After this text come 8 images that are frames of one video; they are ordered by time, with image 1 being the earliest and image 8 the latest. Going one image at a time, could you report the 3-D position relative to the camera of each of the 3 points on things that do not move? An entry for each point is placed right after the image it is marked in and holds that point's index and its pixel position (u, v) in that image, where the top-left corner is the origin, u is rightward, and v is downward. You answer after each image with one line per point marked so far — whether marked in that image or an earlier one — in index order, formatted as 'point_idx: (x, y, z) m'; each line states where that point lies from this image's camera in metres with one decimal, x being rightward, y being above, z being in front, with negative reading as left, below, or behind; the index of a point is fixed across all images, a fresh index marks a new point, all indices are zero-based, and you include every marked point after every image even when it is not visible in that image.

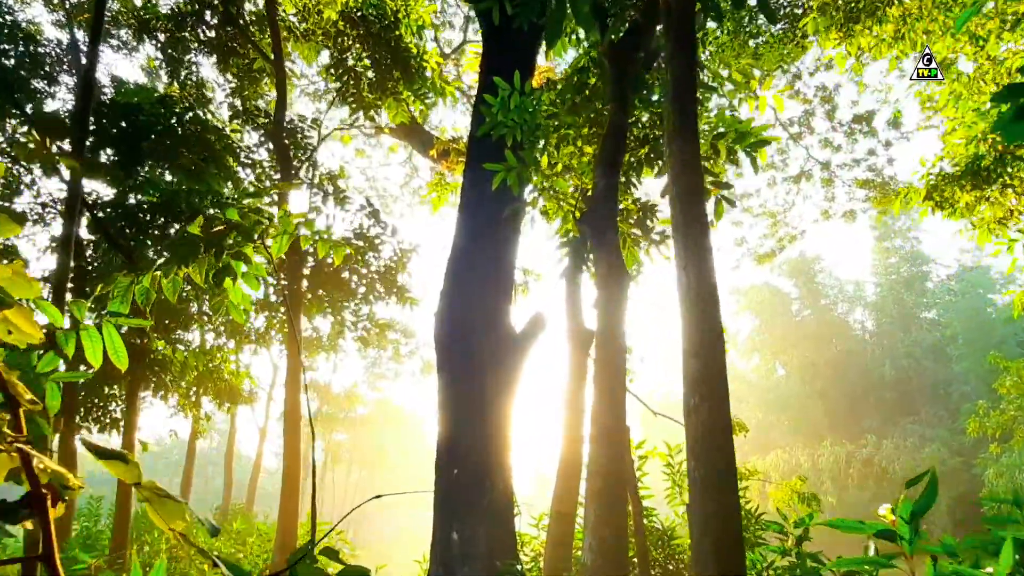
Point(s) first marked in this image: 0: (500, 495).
0: (-0.1, -1.8, +5.6) m
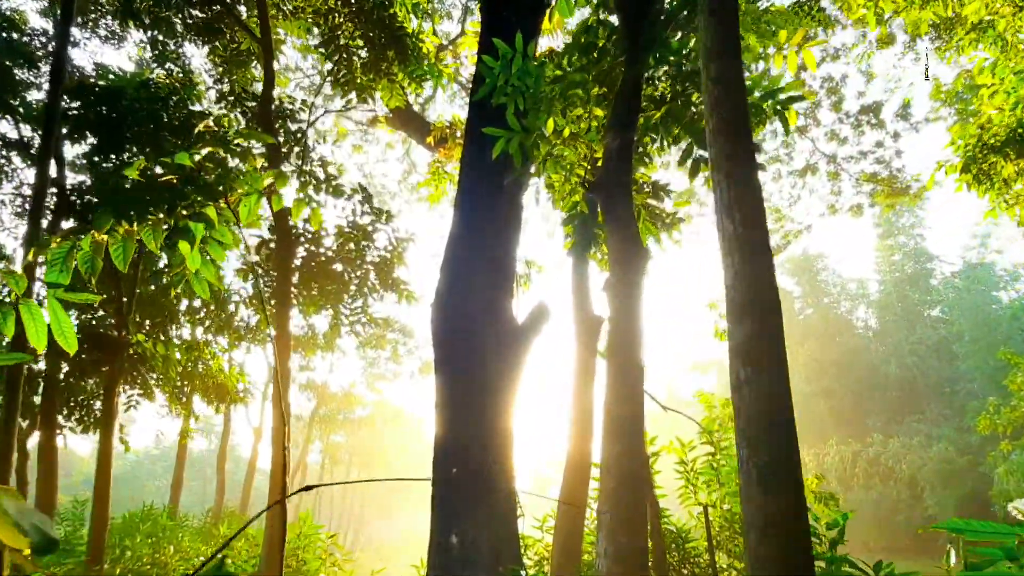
0: (-0.1, -1.7, +5.2) m
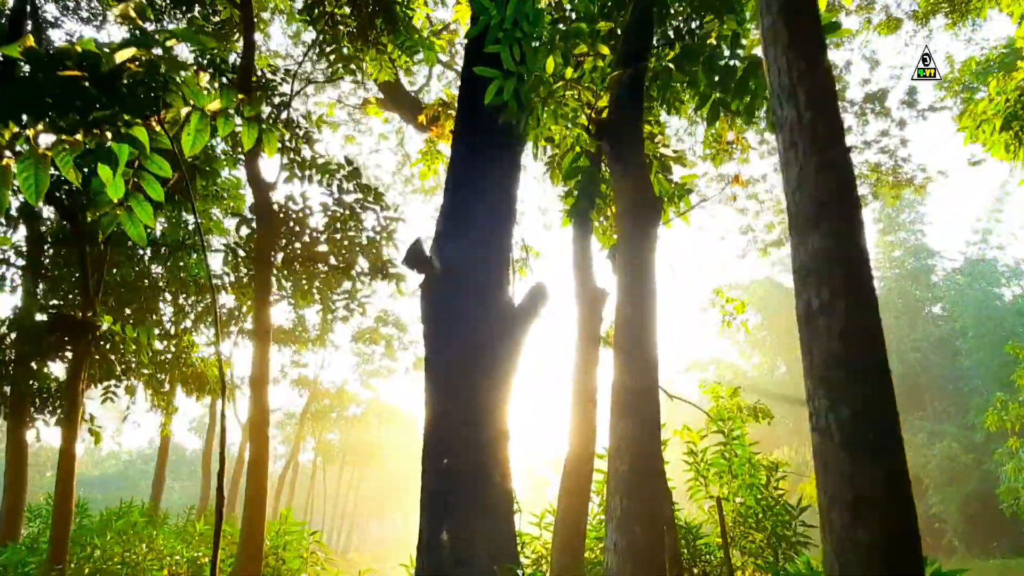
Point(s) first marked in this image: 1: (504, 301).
0: (-0.1, -1.5, +4.9) m
1: (-0.1, -0.1, +5.5) m
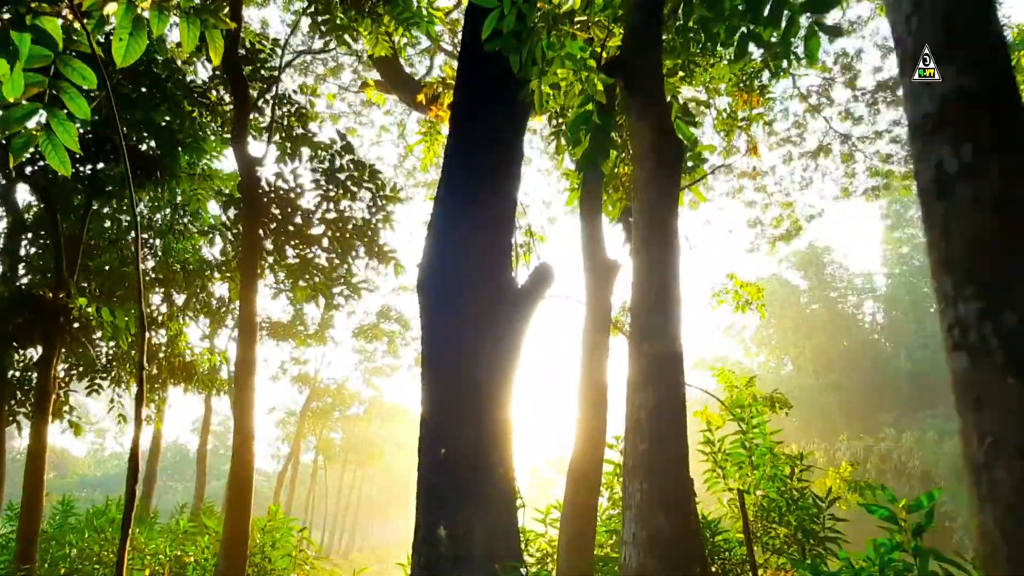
0: (-0.1, -1.3, +4.5) m
1: (-0.1, 0.0, +5.1) m
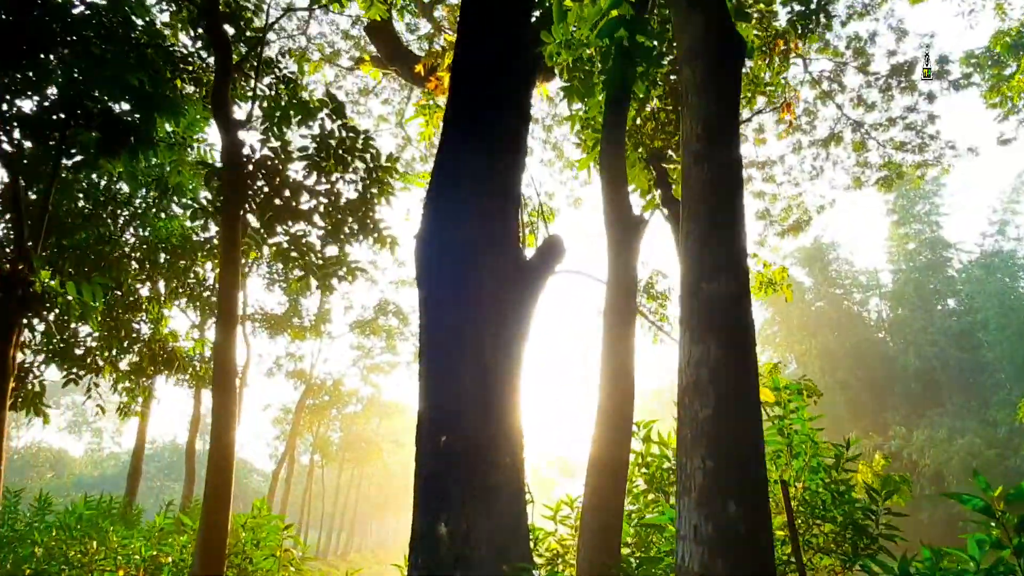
0: (0.0, -1.1, +4.0) m
1: (0.0, +0.2, +4.6) m
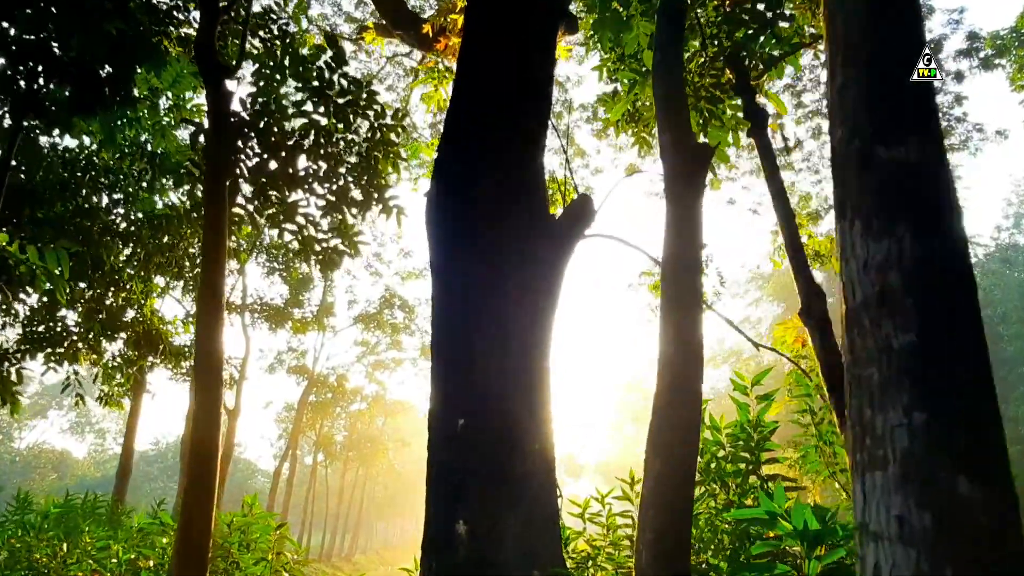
0: (+0.1, -0.9, +3.4) m
1: (+0.1, +0.5, +4.0) m
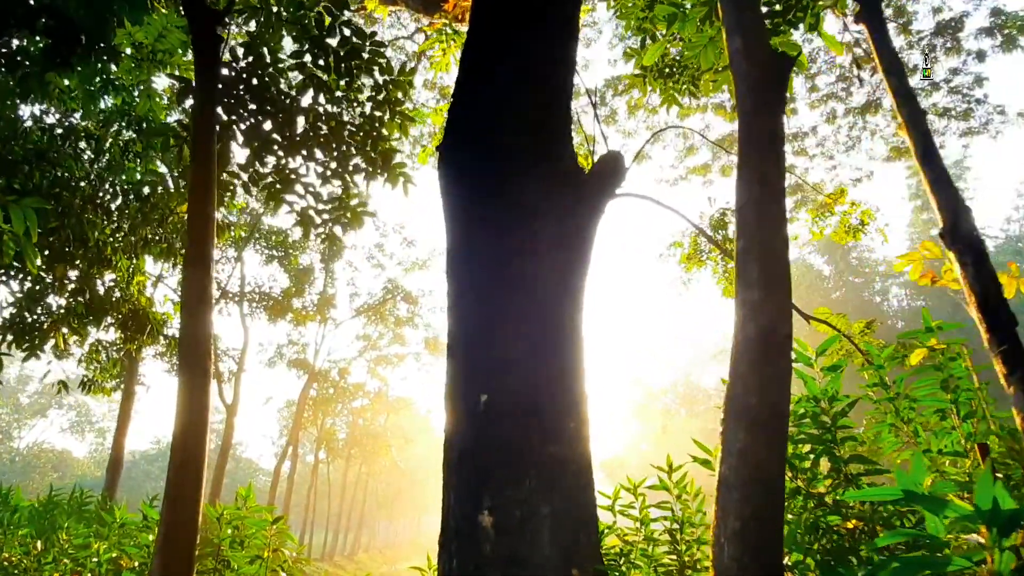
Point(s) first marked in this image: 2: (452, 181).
0: (+0.3, -0.7, +3.0) m
1: (+0.3, +0.7, +3.6) m
2: (-0.3, +0.6, +3.5) m
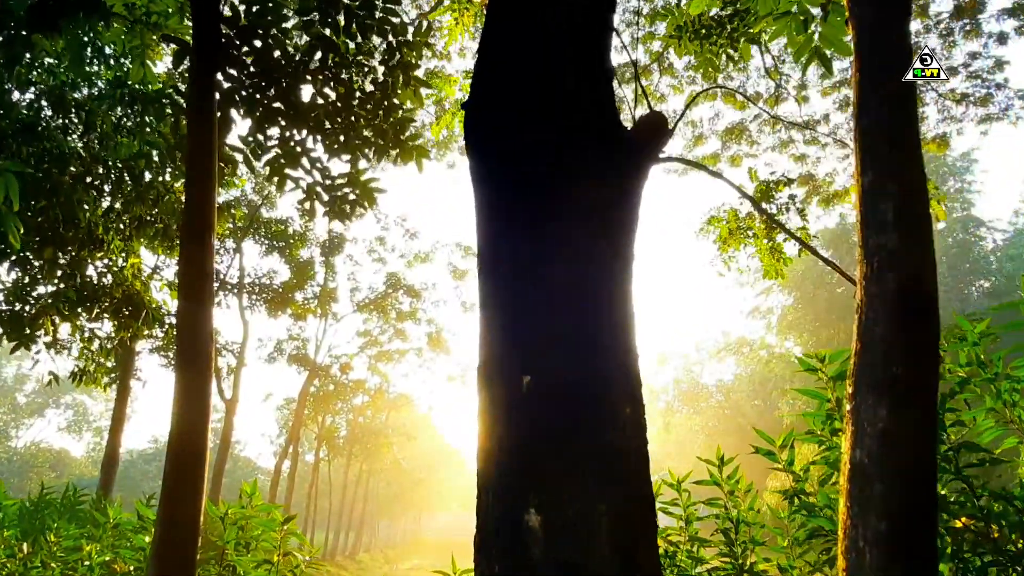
0: (+0.5, -0.6, +2.6) m
1: (+0.5, +0.8, +3.2) m
2: (-0.1, +0.8, +3.2) m
